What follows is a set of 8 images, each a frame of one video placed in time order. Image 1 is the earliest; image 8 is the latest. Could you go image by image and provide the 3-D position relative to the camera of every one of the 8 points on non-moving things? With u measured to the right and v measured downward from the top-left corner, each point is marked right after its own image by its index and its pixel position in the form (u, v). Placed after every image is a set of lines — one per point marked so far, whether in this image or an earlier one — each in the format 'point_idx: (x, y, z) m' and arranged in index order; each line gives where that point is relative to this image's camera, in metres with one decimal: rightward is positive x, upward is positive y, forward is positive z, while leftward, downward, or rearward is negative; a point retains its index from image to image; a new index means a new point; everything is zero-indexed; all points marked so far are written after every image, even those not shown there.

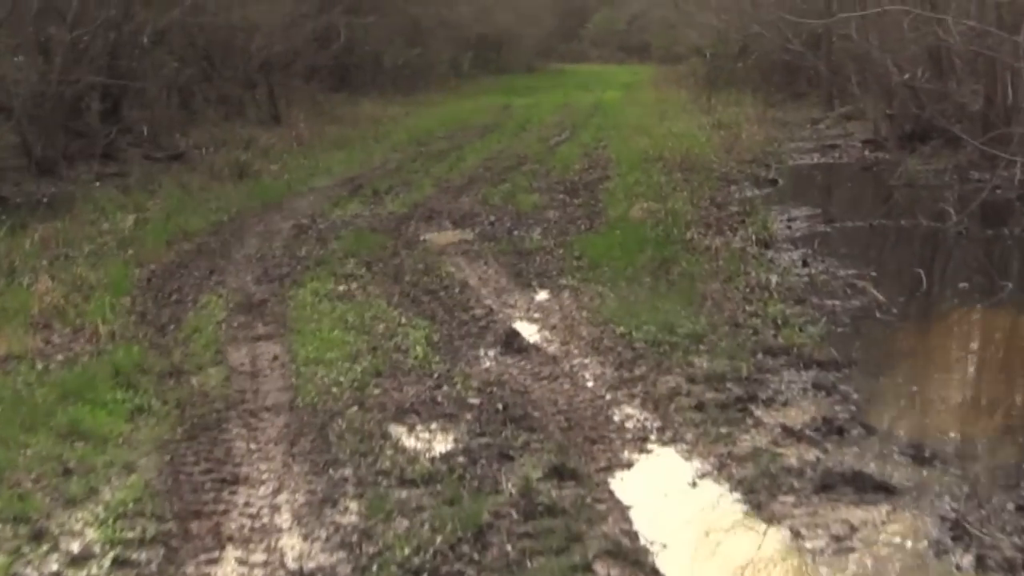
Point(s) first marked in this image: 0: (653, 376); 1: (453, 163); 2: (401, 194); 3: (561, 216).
0: (+0.6, -0.4, +6.4) m
1: (-0.7, +1.6, +17.7) m
2: (-1.1, +0.9, +14.2) m
3: (+0.4, +0.6, +12.4) m
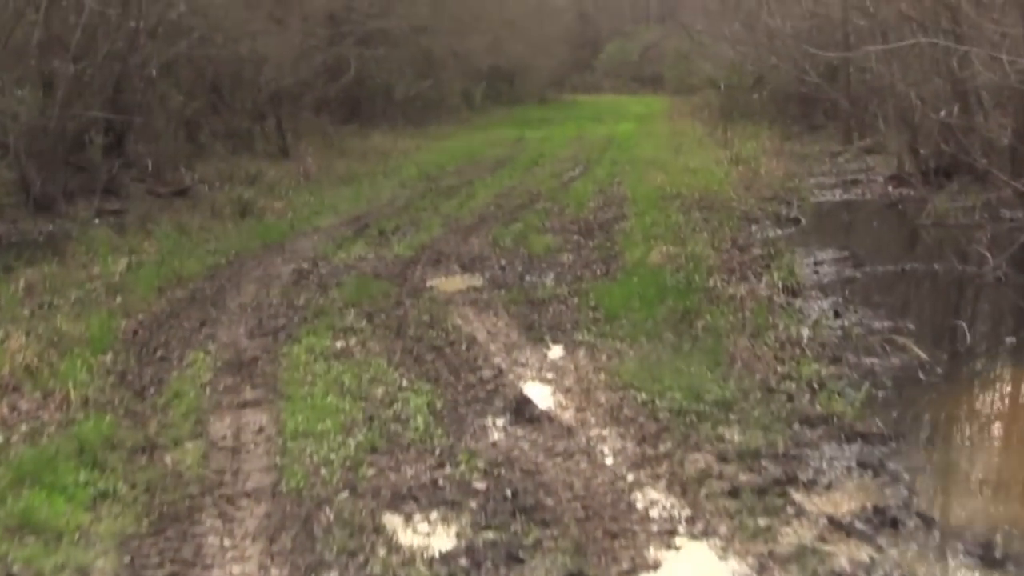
0: (+0.7, -0.7, +5.8) m
1: (-0.6, +1.1, +17.1) m
2: (-1.0, +0.5, +13.6) m
3: (+0.5, +0.2, +11.8) m
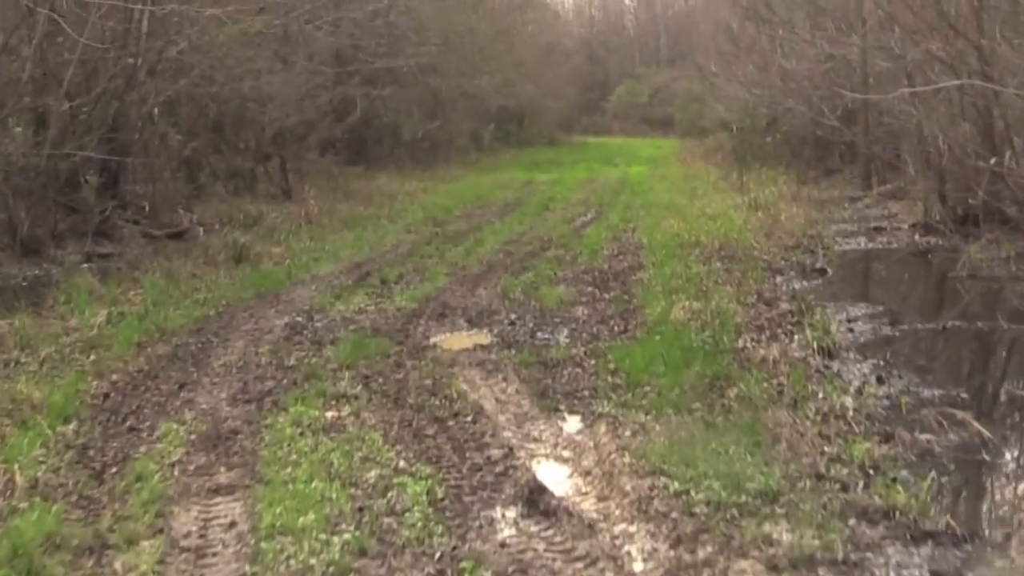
0: (+0.7, -0.9, +4.9) m
1: (-0.5, +0.5, +16.3) m
2: (-0.9, 0.0, +12.8) m
3: (+0.6, -0.2, +11.0) m
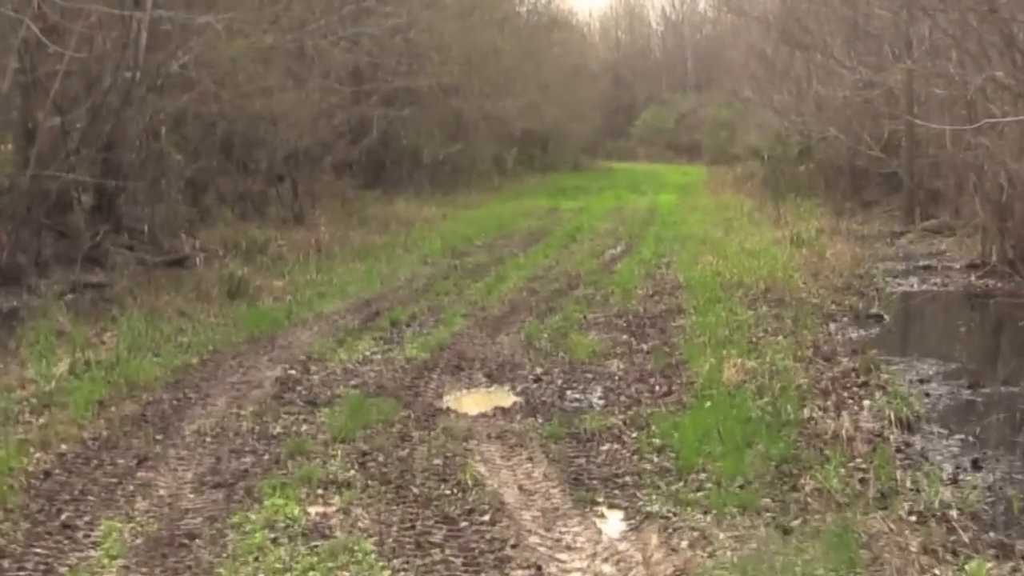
0: (+0.8, -1.2, +3.5) m
1: (-0.2, +0.1, +14.9) m
2: (-0.7, -0.3, +11.4) m
3: (+0.8, -0.6, +9.6) m
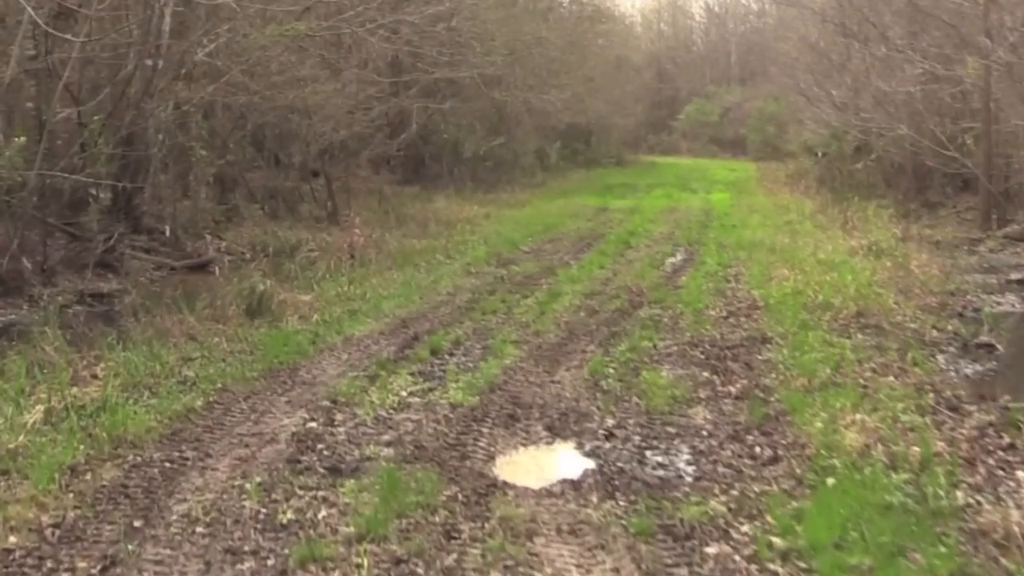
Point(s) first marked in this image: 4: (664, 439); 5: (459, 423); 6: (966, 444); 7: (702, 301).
0: (+1.0, -1.4, +1.9) m
1: (+0.3, -0.1, +13.3) m
2: (-0.3, -0.5, +9.8) m
3: (+1.1, -0.8, +7.9) m
4: (+0.8, -0.8, +7.6) m
5: (-0.3, -0.7, +7.9) m
6: (+2.3, -0.8, +7.3) m
7: (+1.8, -0.1, +13.2) m
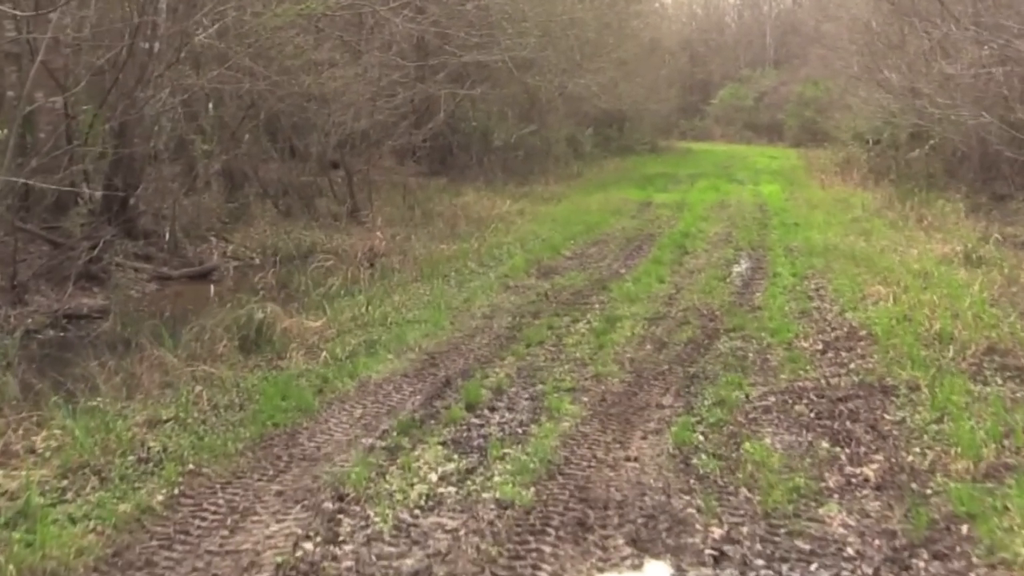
0: (+1.2, -1.7, -0.3) m
1: (+0.7, -0.3, +11.1) m
2: (+0.1, -0.7, +7.7) m
3: (+1.4, -1.0, +5.8) m
4: (+1.1, -1.1, +5.5) m
5: (0.0, -1.0, +5.7) m
6: (+2.6, -1.1, +5.1) m
7: (+2.2, -0.3, +11.0) m
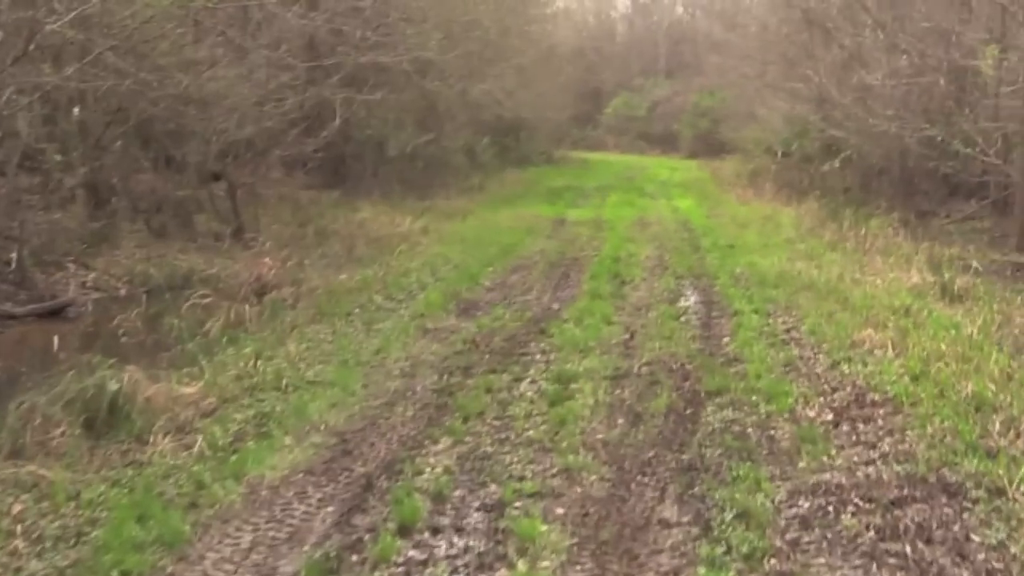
0: (+1.7, -2.0, -2.4) m
1: (+0.2, -0.6, +8.9) m
2: (-0.1, -1.1, +5.4) m
3: (+1.4, -1.3, +3.6) m
4: (+1.1, -1.4, +3.3) m
5: (0.0, -1.3, +3.5) m
6: (+2.6, -1.4, +3.1) m
7: (+1.7, -0.6, +9.0) m
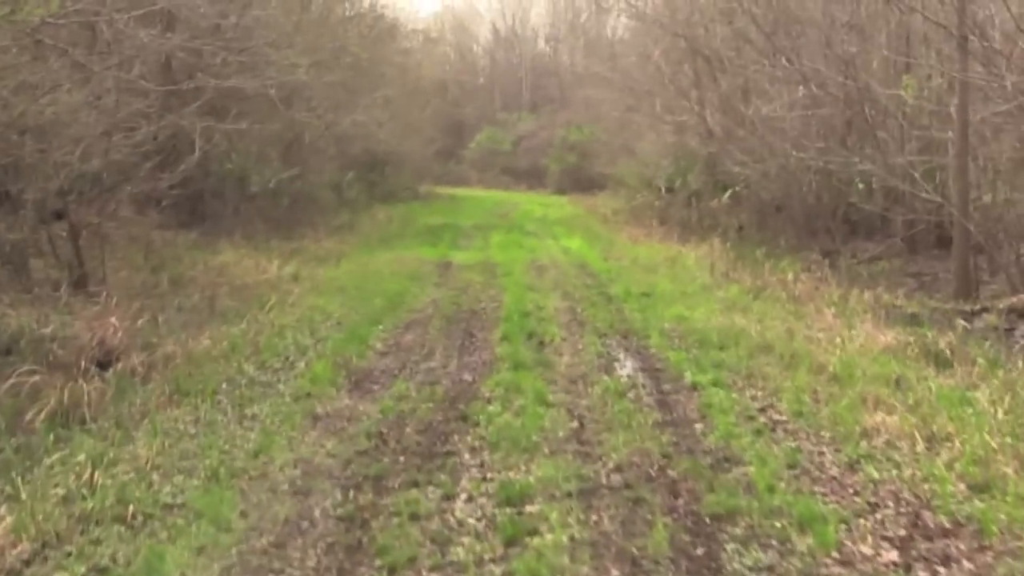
0: (+2.5, -2.1, -4.7) m
1: (0.0, -1.1, +6.5) m
2: (0.0, -1.4, +3.0) m
3: (+1.7, -1.6, +1.4) m
4: (+1.4, -1.6, +1.0) m
5: (+0.3, -1.6, +1.1) m
6: (+2.9, -1.6, +0.9) m
7: (+1.4, -1.0, +6.7) m
